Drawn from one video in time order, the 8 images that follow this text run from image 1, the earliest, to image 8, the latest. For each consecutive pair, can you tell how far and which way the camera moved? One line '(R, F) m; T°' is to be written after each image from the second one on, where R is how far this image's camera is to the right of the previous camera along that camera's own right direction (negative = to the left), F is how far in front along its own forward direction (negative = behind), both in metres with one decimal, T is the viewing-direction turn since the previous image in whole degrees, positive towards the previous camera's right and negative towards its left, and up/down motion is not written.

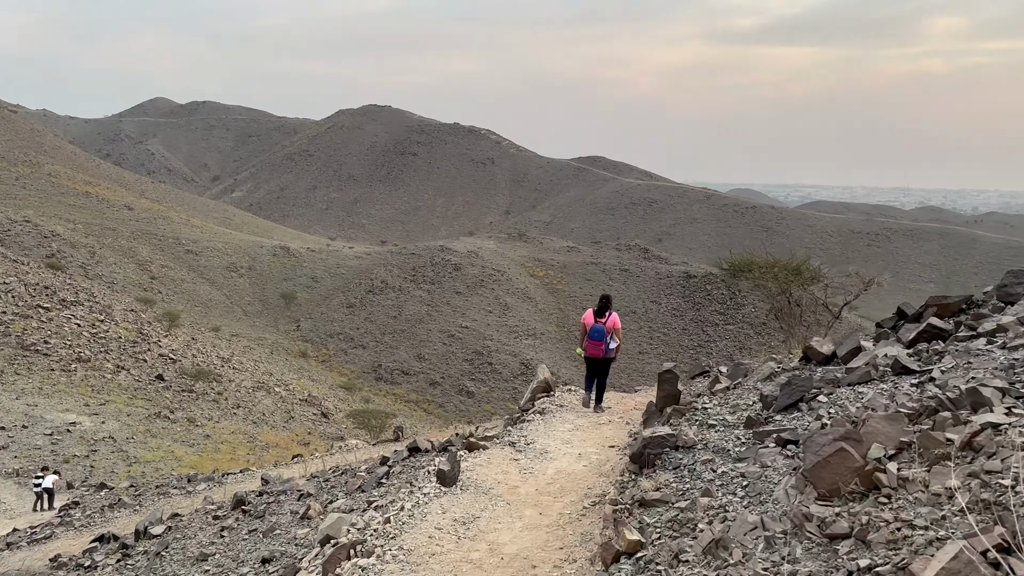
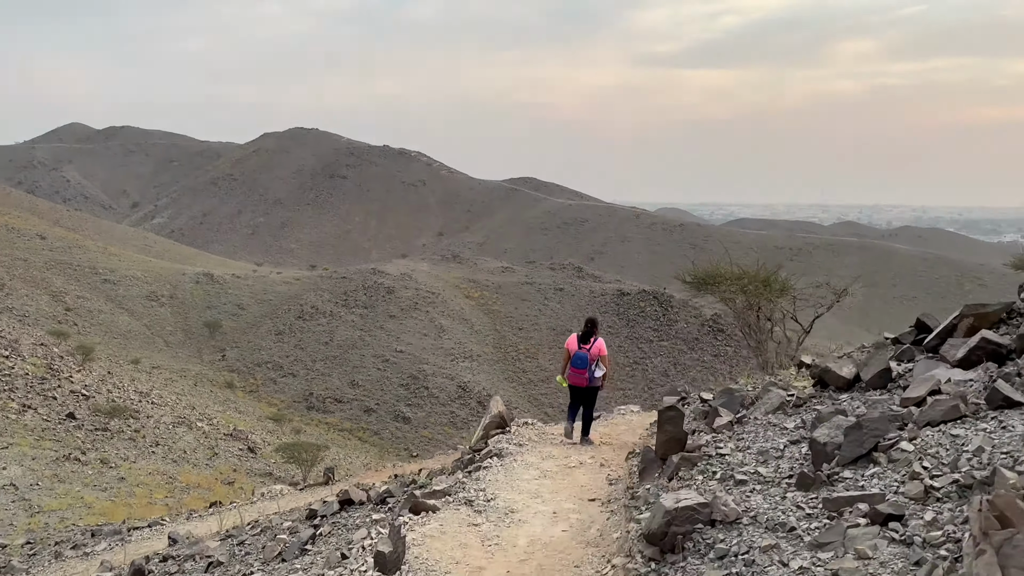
(-0.1, +0.6) m; +5°
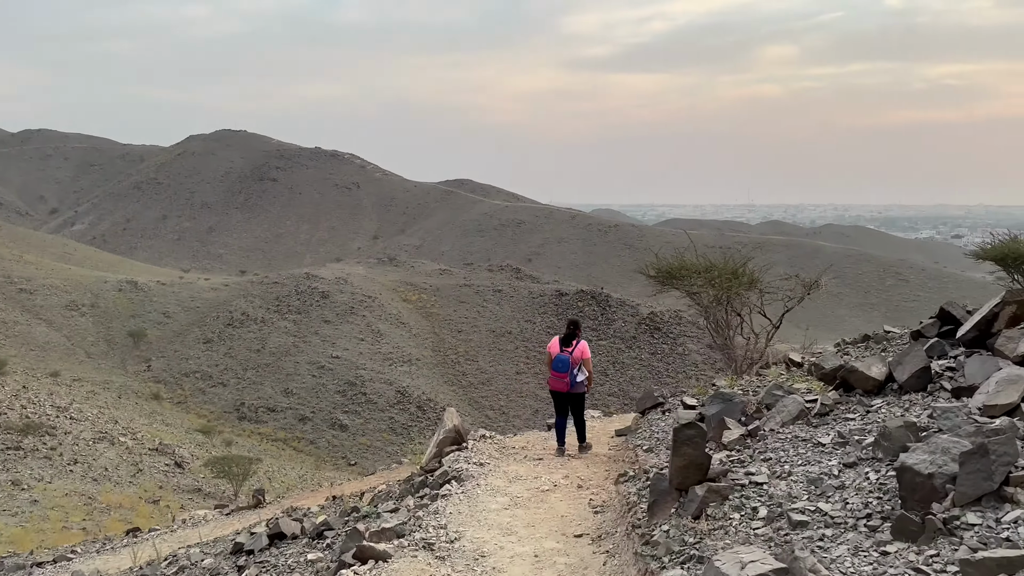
(-0.1, +0.5) m; +5°
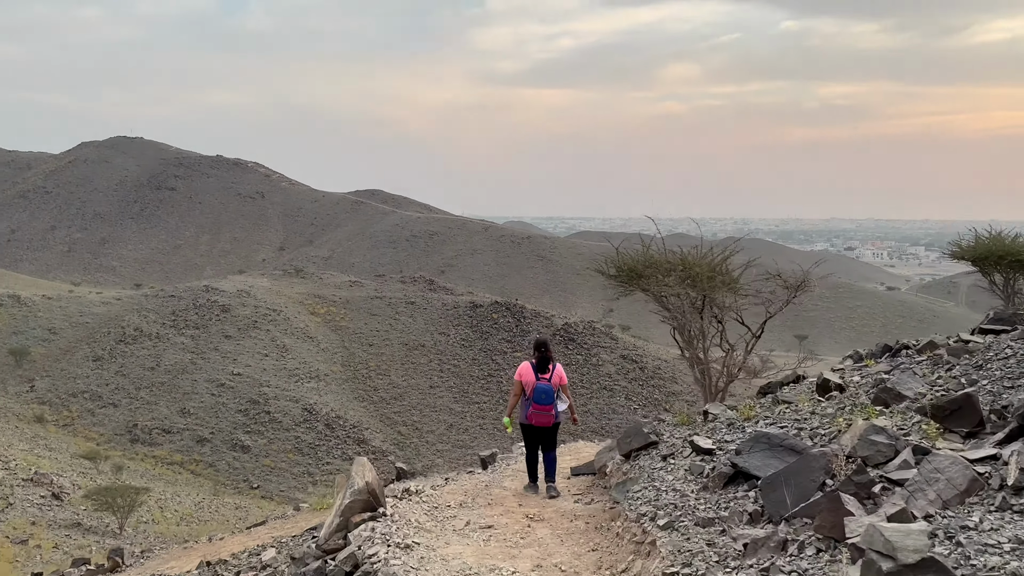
(-0.1, +1.0) m; +6°
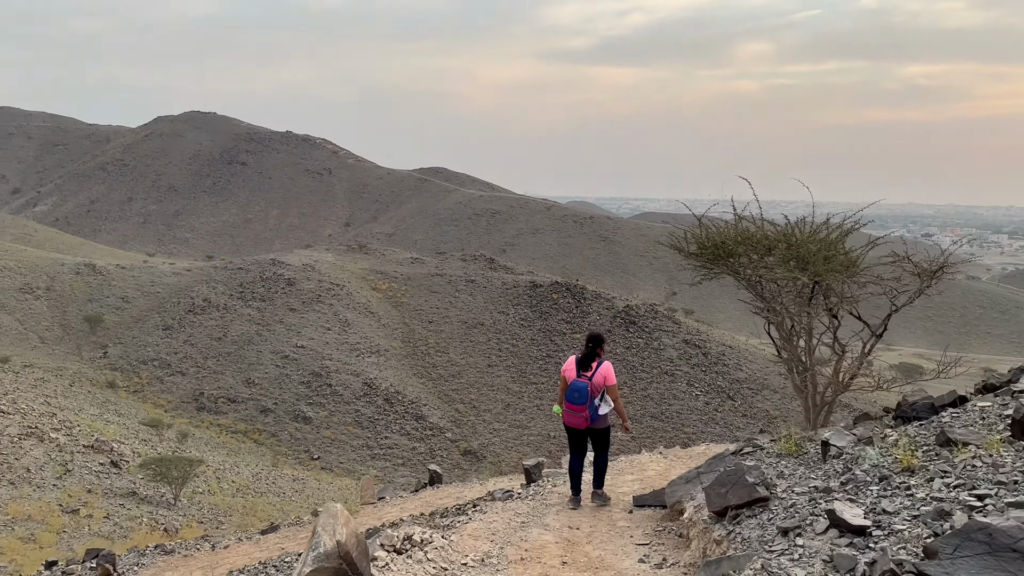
(0.0, +0.8) m; -5°
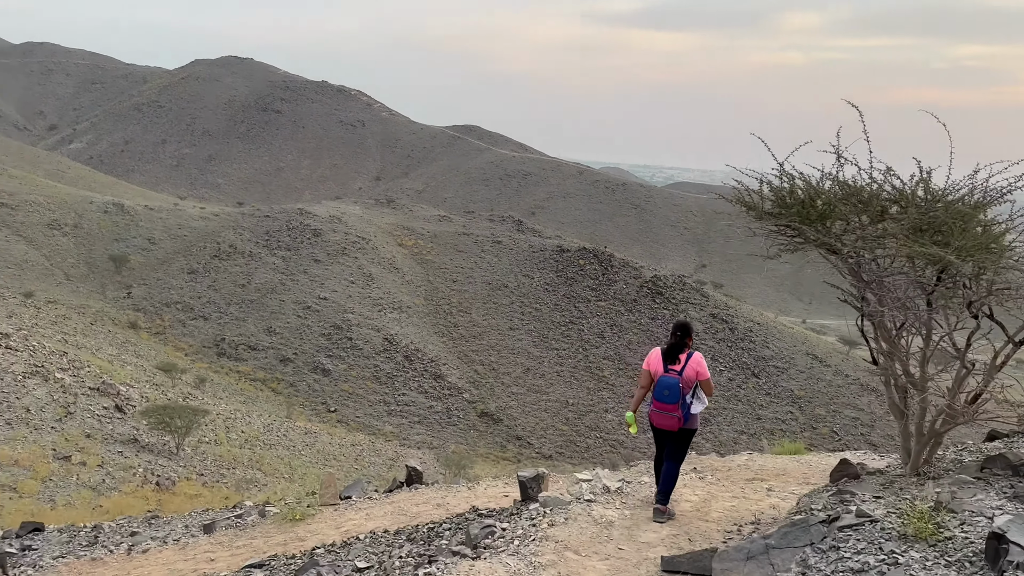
(+0.1, +1.0) m; -2°
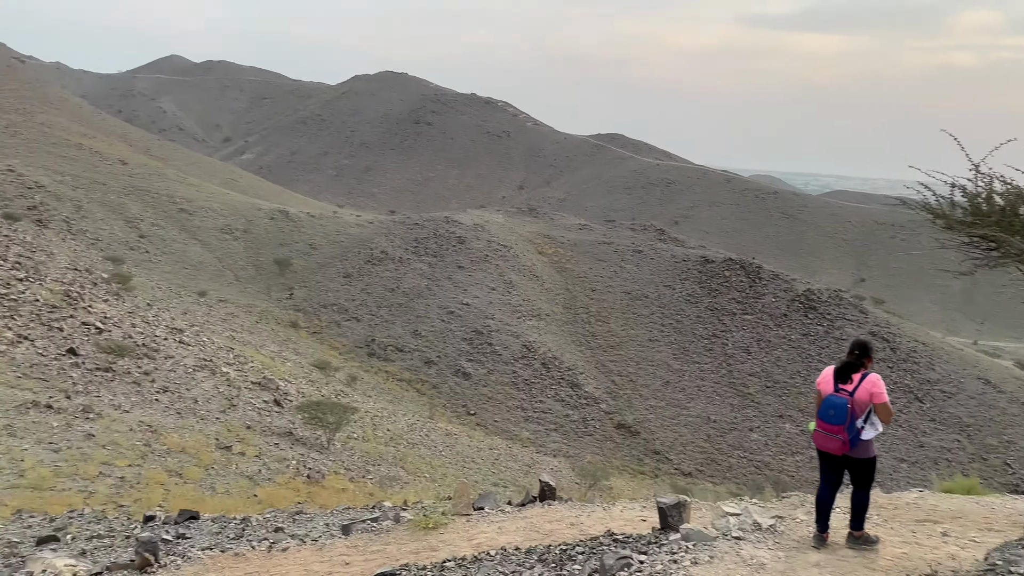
(0.0, +0.1) m; -10°
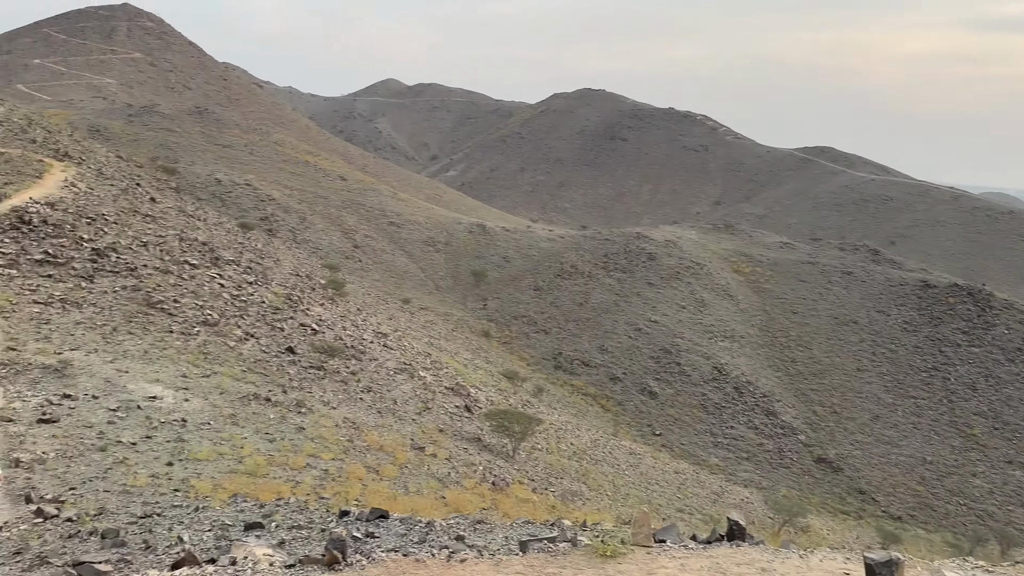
(0.0, +0.1) m; -14°
